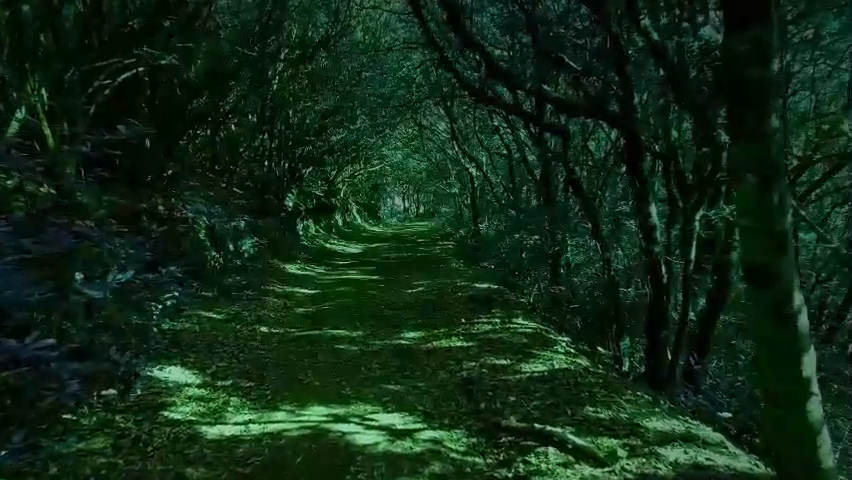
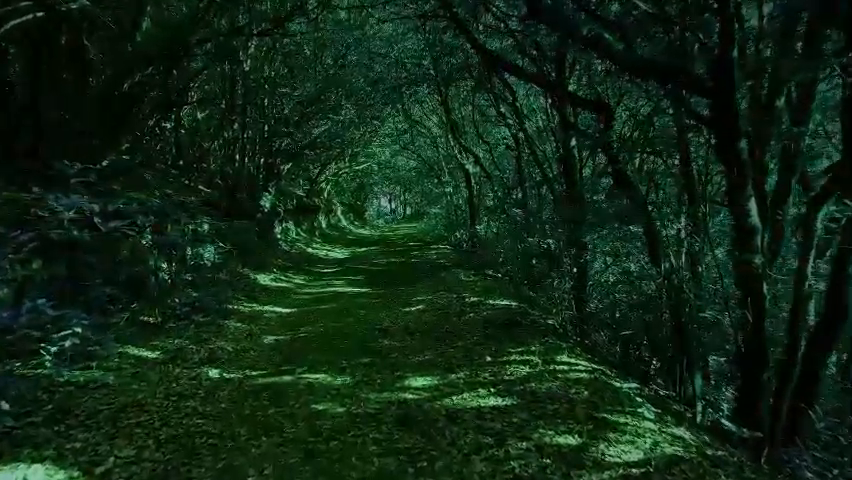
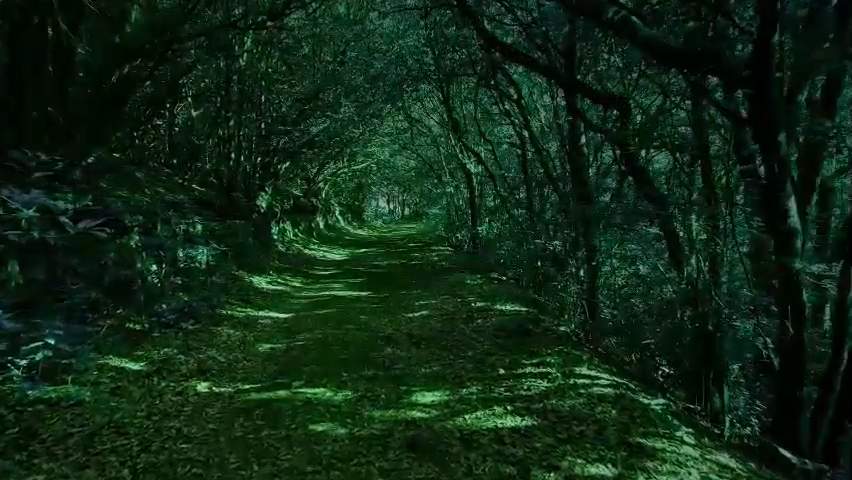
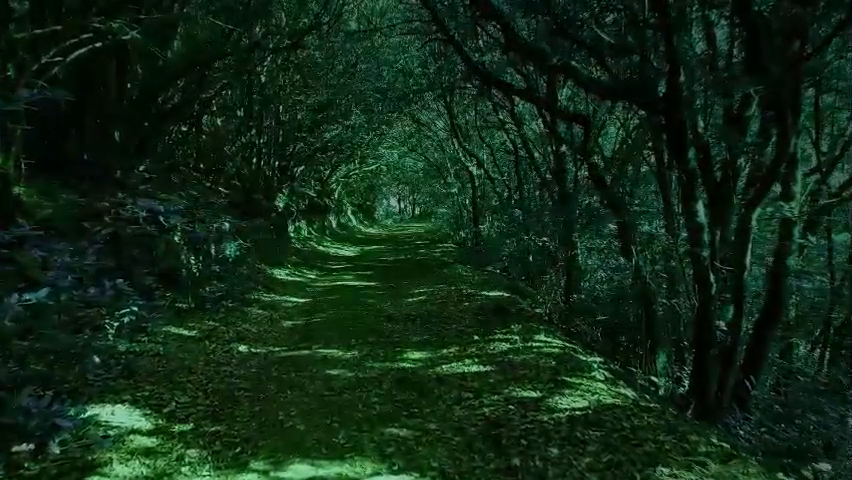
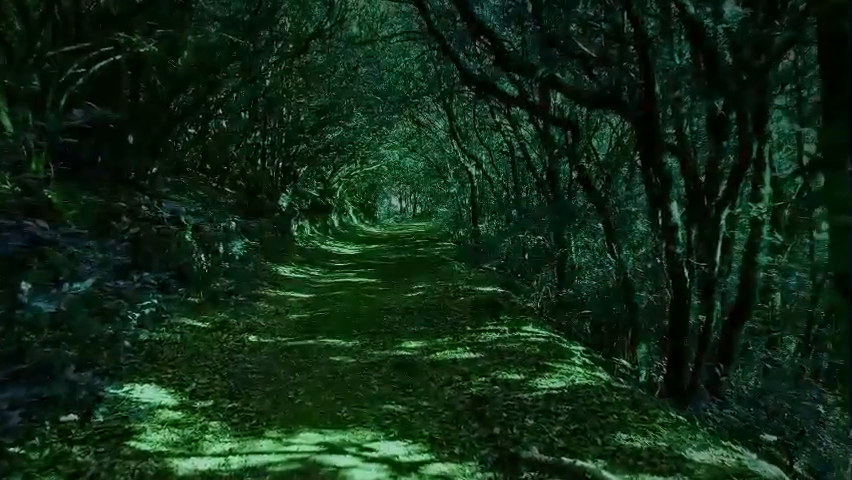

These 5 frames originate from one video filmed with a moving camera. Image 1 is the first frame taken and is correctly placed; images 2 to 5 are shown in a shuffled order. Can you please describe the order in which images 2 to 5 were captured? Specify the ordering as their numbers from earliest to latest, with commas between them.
5, 4, 2, 3
